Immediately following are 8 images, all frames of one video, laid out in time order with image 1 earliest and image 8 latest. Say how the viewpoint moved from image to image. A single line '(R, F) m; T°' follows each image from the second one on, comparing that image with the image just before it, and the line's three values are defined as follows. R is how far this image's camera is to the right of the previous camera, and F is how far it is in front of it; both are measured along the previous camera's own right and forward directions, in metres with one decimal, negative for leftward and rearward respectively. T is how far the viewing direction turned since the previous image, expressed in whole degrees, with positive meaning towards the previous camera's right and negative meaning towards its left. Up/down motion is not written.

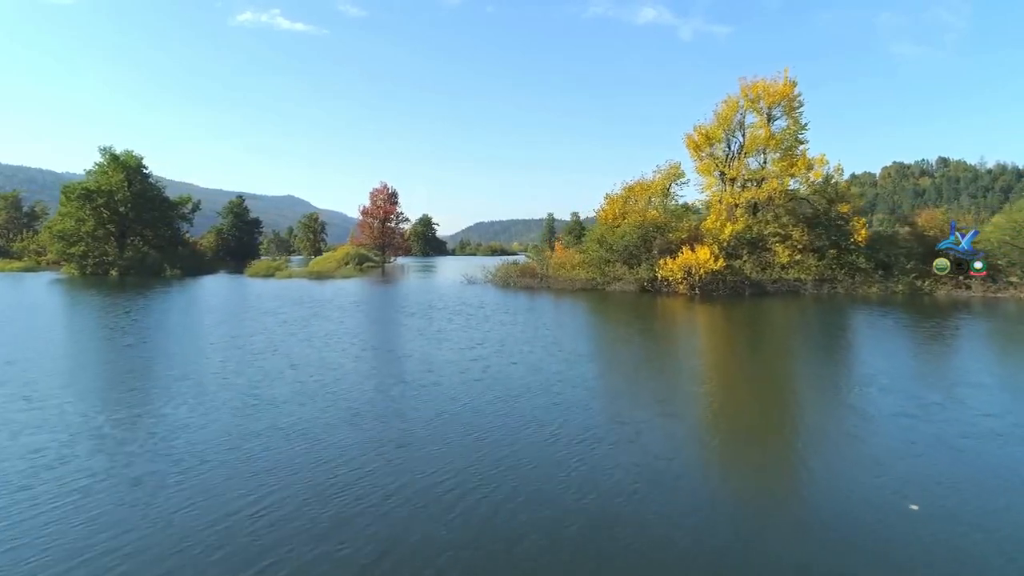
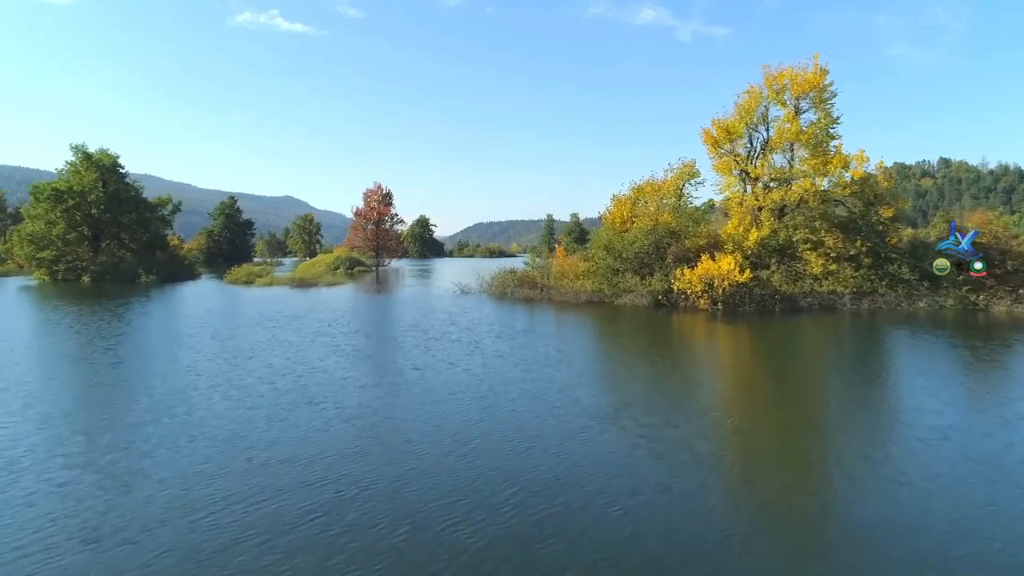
(+0.1, +3.7) m; 0°
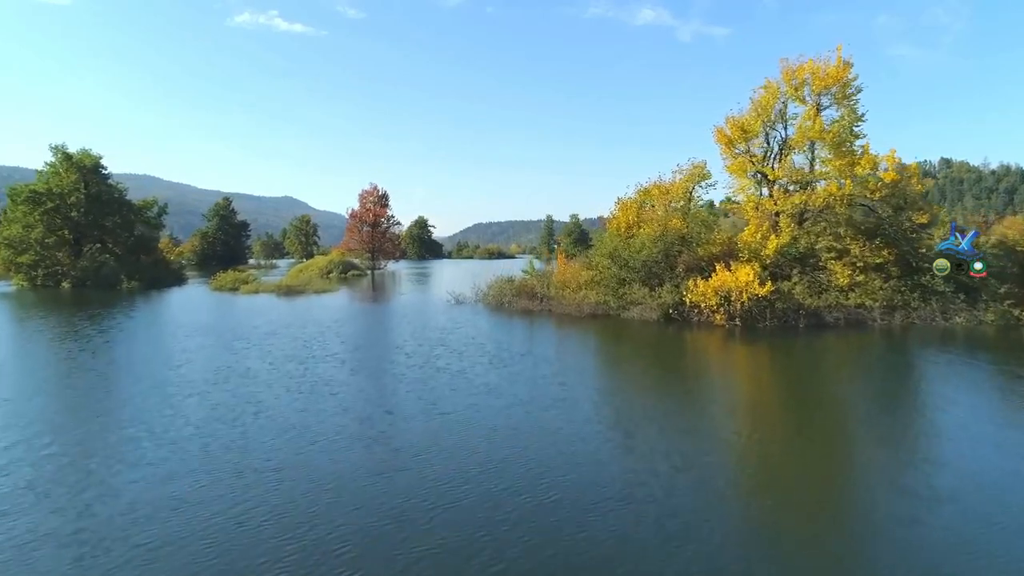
(+0.1, +2.4) m; 0°
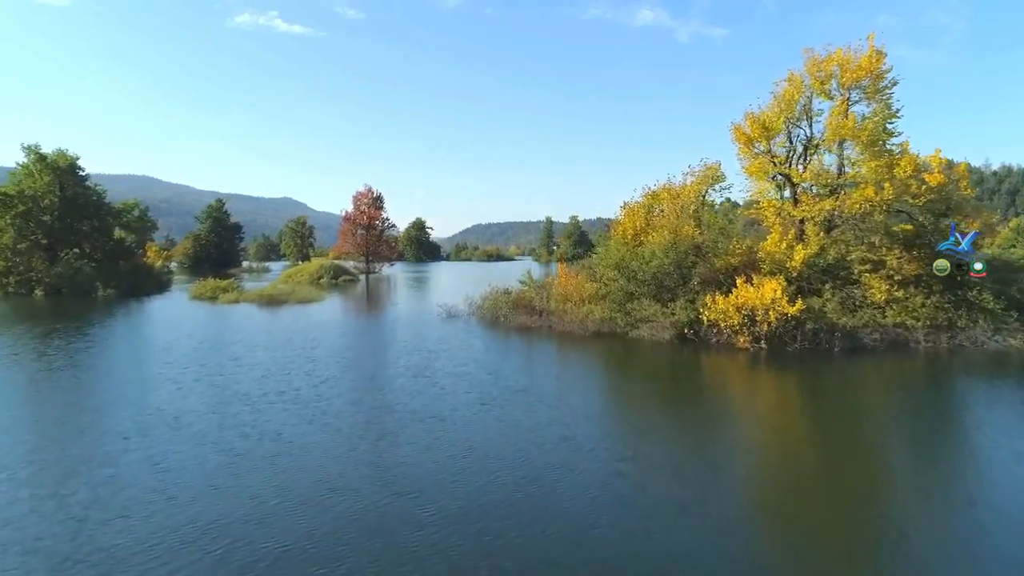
(+0.2, +2.8) m; 0°
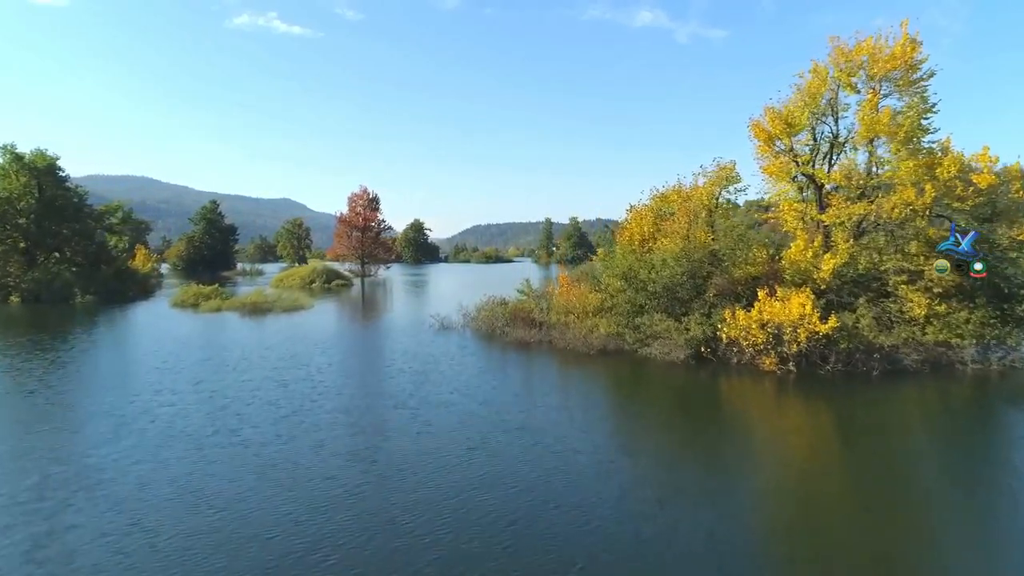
(+0.1, +2.3) m; 0°
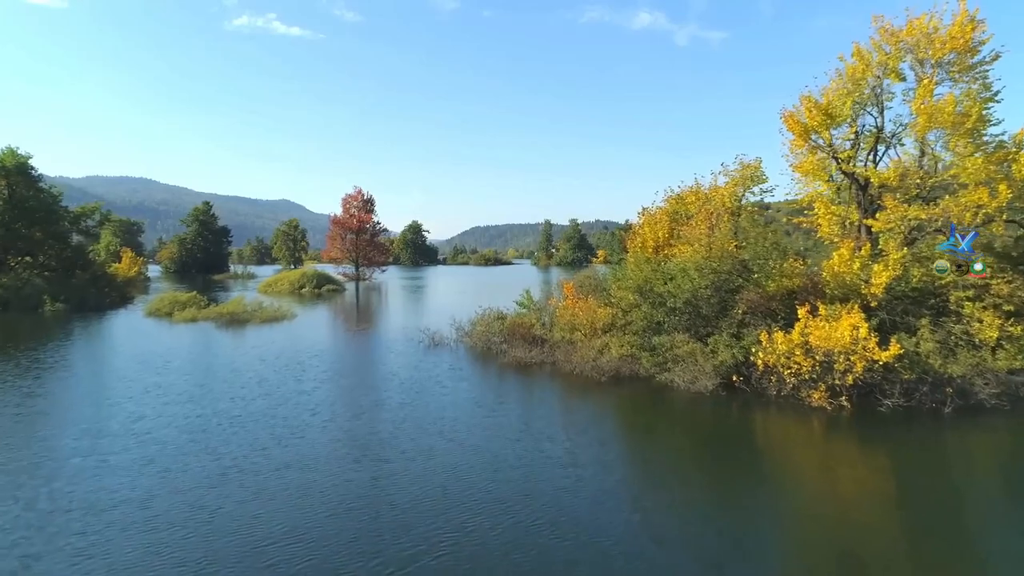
(0.0, +3.0) m; 0°
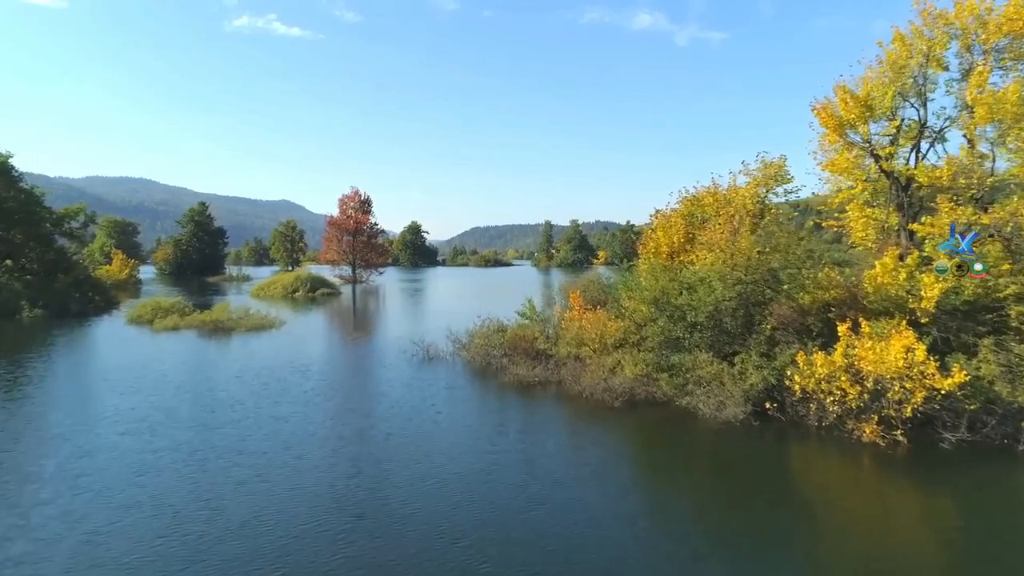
(-0.1, +2.1) m; 0°
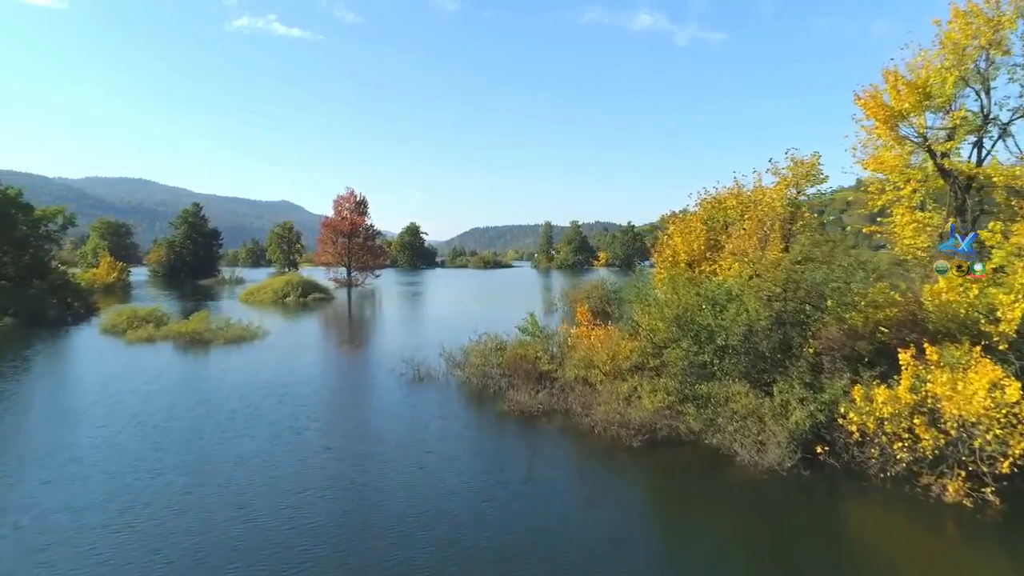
(0.0, +2.5) m; 0°
